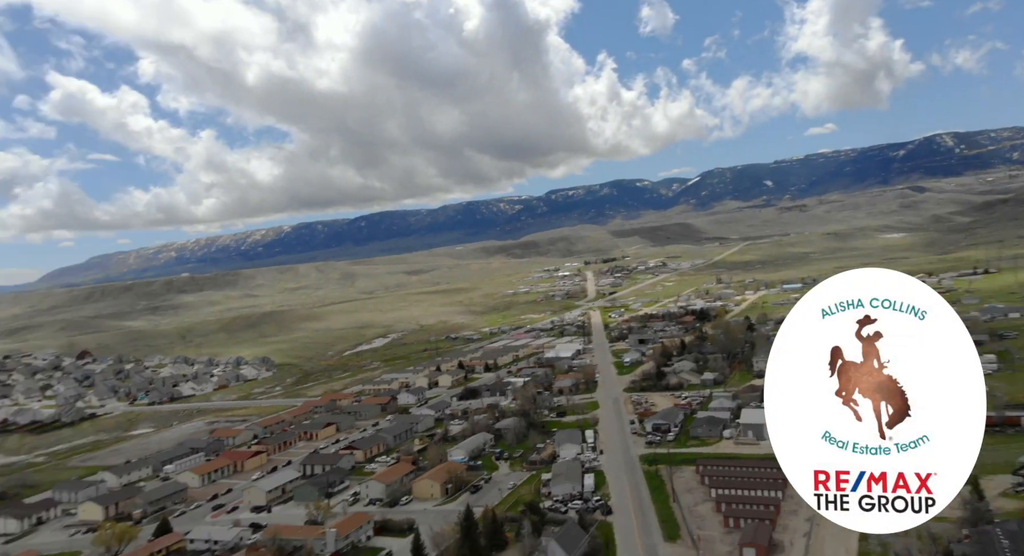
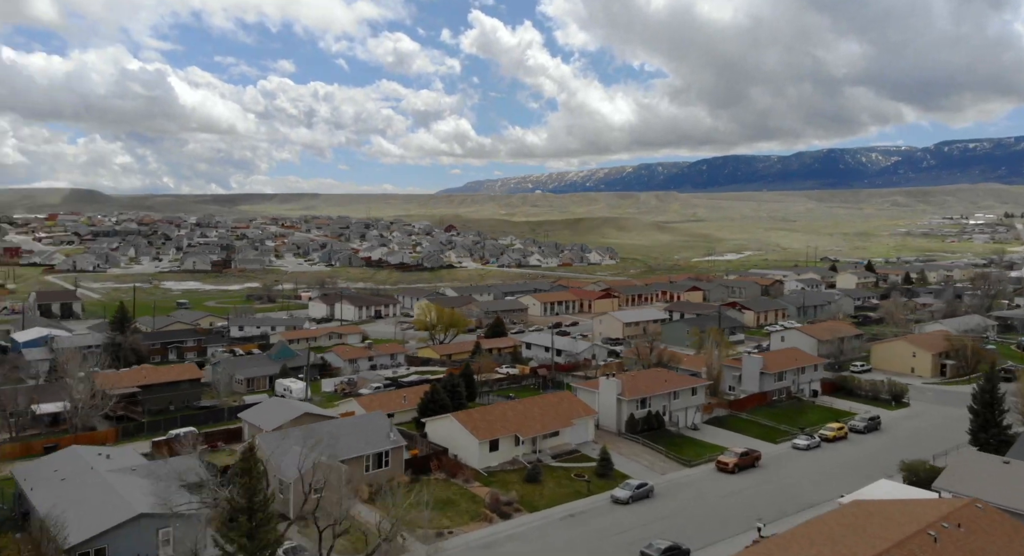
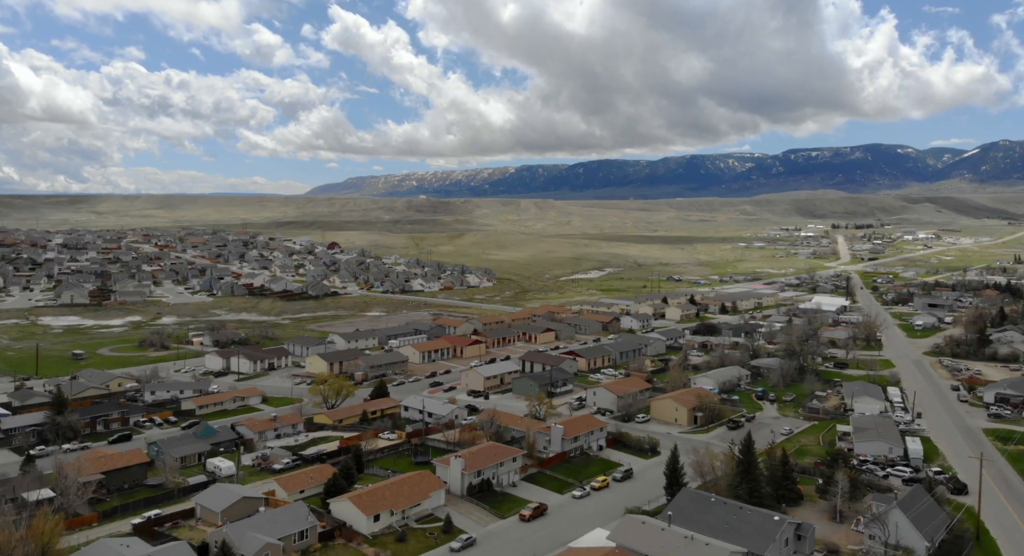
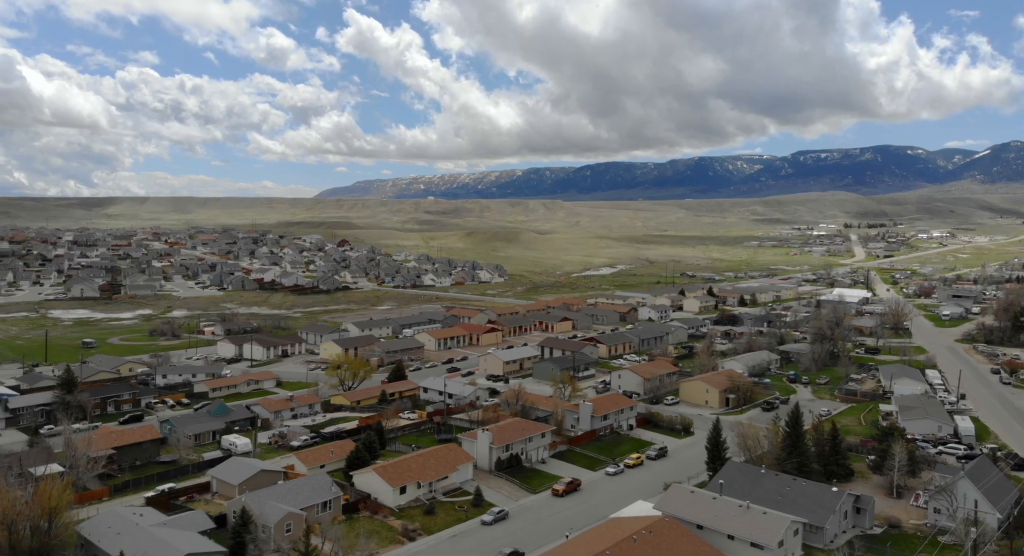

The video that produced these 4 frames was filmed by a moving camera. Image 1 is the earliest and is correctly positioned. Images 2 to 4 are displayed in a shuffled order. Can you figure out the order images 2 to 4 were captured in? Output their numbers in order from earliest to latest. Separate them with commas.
3, 4, 2
